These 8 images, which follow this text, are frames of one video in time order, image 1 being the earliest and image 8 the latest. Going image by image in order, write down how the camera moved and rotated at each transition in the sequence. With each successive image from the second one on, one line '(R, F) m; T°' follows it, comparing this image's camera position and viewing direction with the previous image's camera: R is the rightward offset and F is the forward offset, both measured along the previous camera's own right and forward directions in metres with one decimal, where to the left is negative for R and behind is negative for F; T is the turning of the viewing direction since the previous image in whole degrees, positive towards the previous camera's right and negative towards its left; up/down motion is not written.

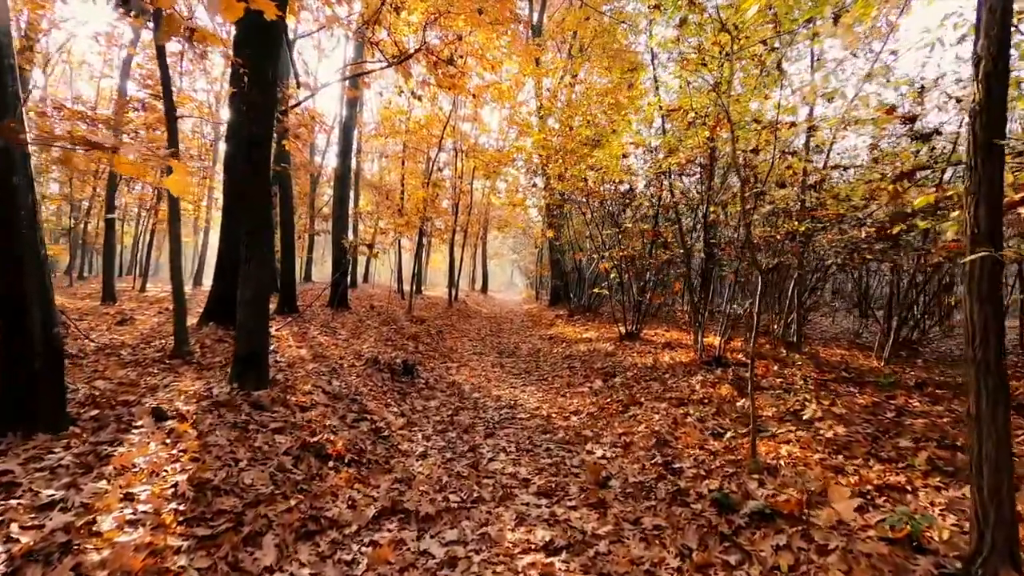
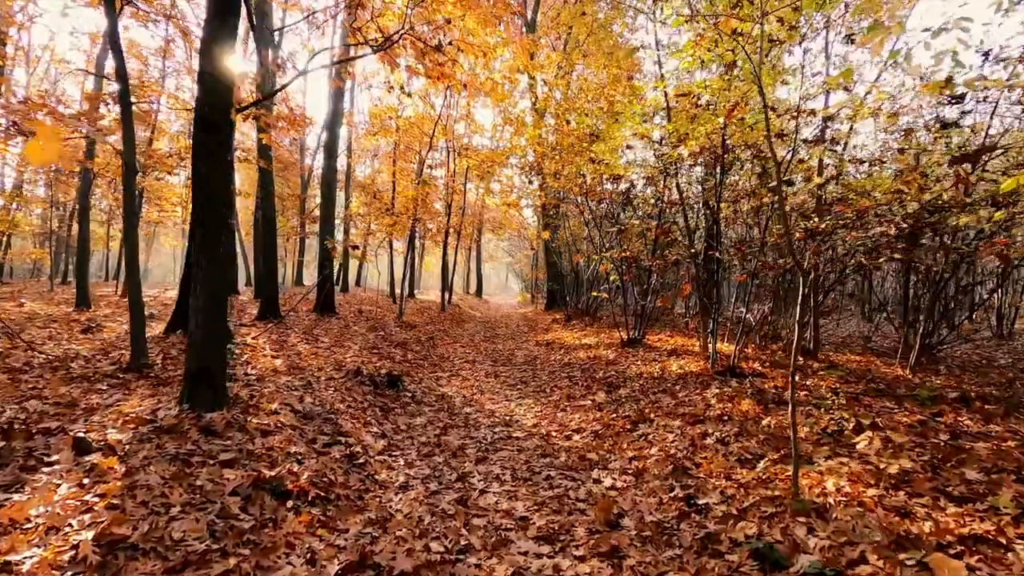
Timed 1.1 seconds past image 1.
(0.0, +0.8) m; +1°
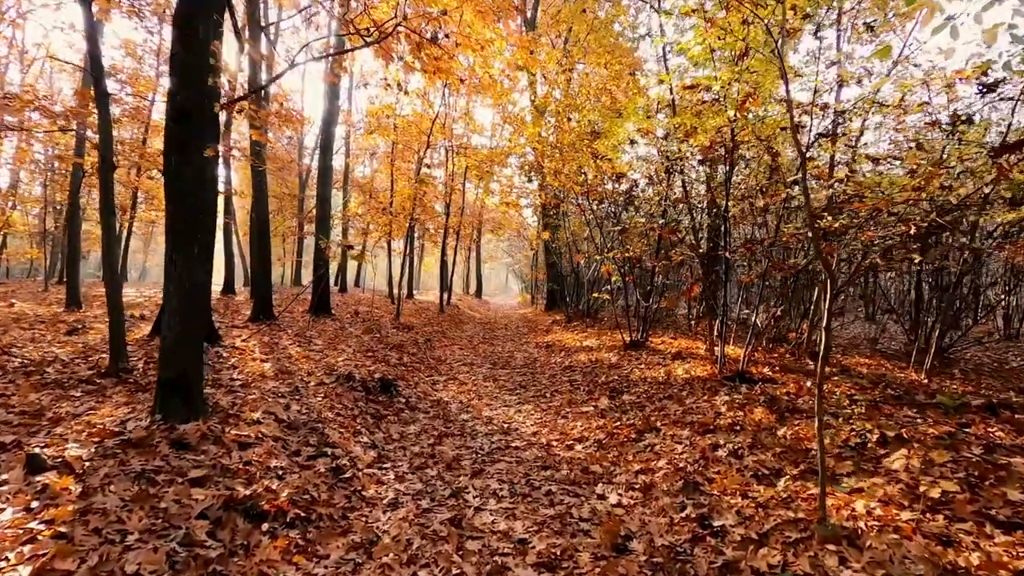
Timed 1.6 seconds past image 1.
(0.0, +0.4) m; 0°
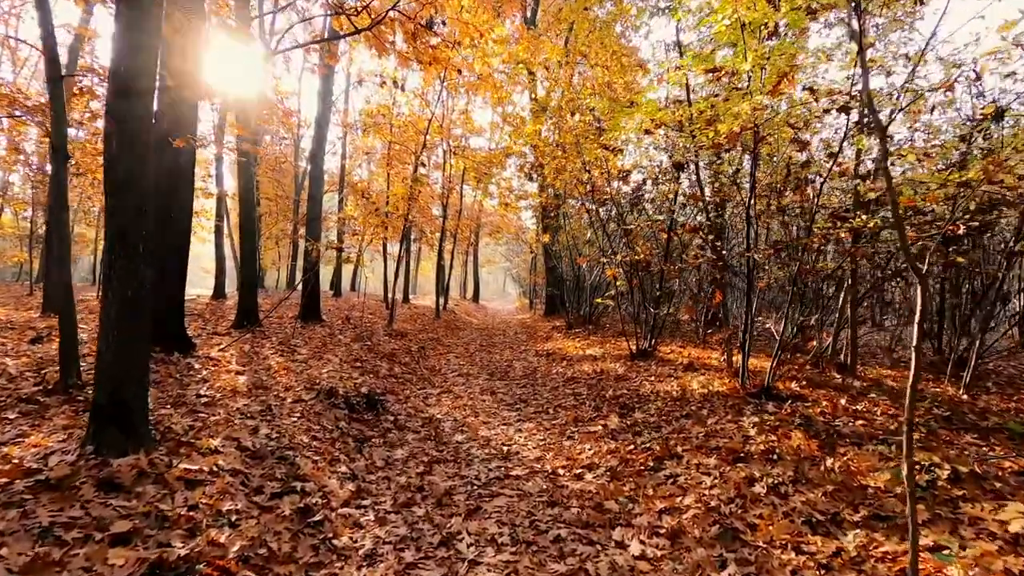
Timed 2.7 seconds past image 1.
(0.0, +0.7) m; 0°
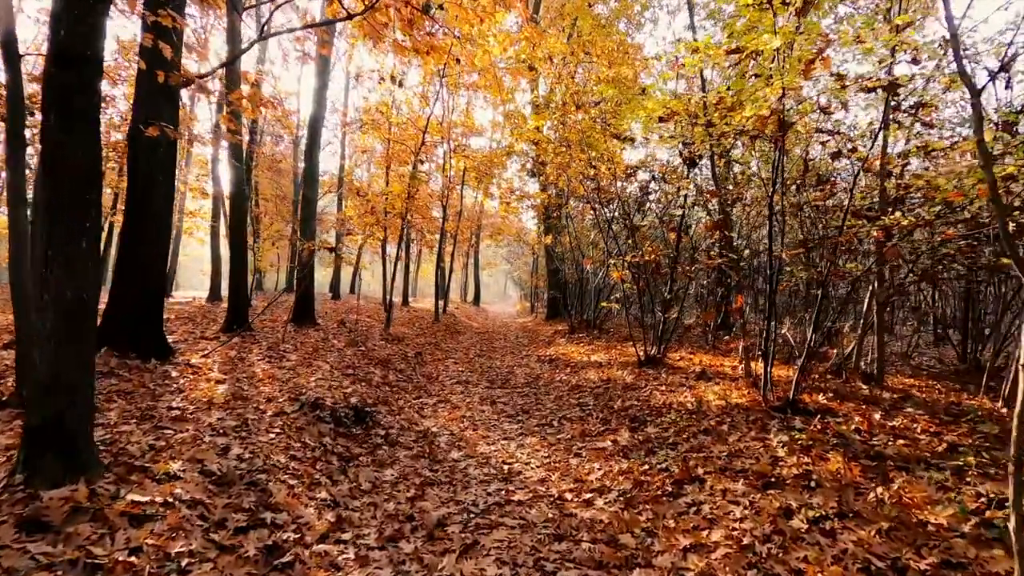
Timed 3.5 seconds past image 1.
(0.0, +0.6) m; 0°
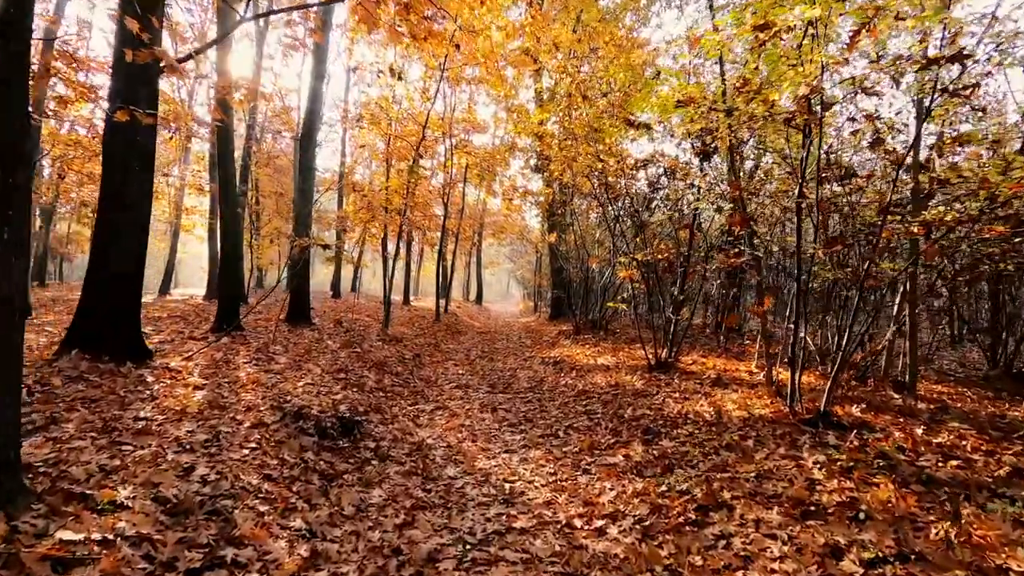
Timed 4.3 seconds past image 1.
(0.0, +0.6) m; 0°
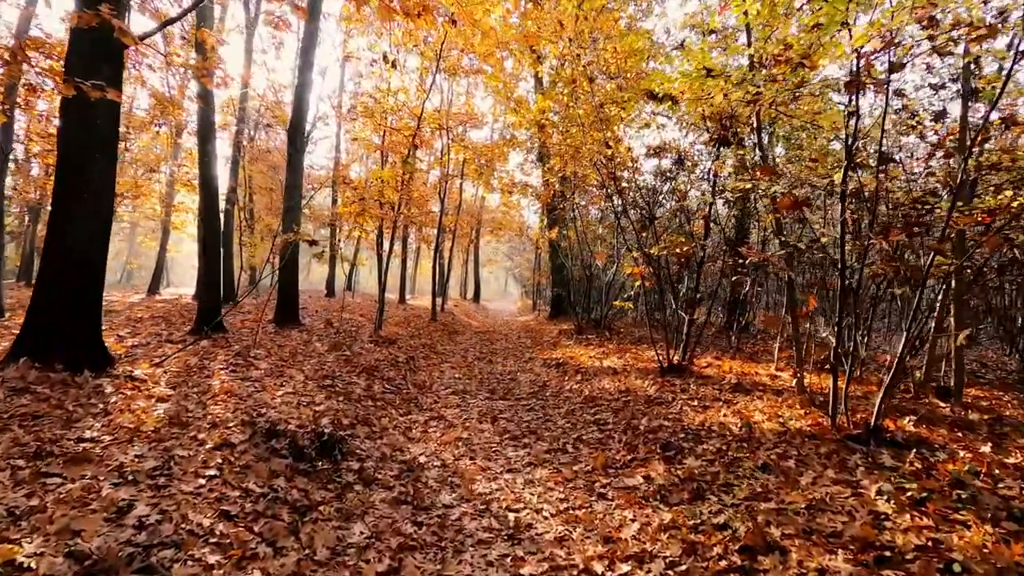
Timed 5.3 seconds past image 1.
(-0.1, +0.7) m; 0°
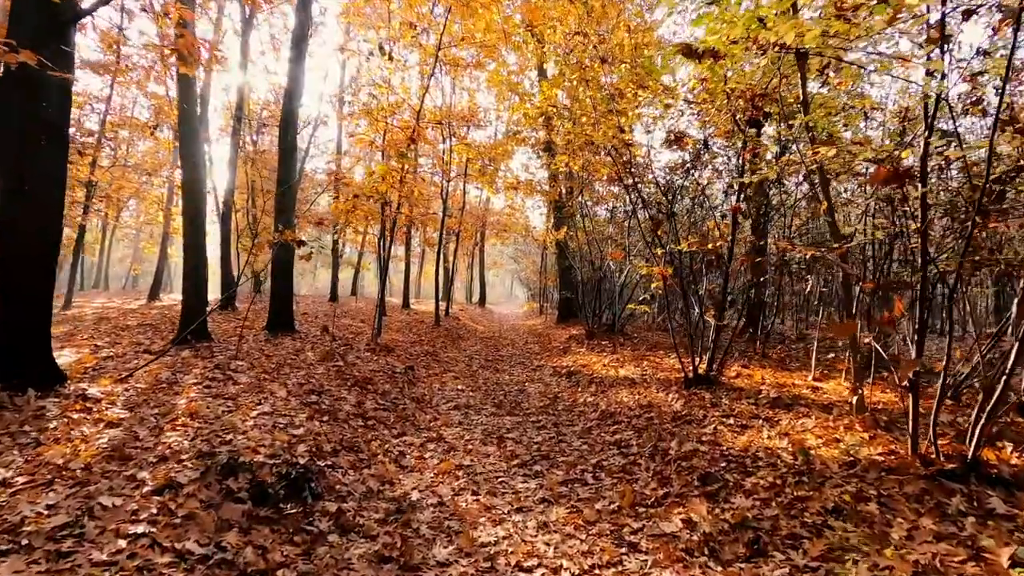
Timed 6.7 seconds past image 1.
(0.0, +0.9) m; -1°
